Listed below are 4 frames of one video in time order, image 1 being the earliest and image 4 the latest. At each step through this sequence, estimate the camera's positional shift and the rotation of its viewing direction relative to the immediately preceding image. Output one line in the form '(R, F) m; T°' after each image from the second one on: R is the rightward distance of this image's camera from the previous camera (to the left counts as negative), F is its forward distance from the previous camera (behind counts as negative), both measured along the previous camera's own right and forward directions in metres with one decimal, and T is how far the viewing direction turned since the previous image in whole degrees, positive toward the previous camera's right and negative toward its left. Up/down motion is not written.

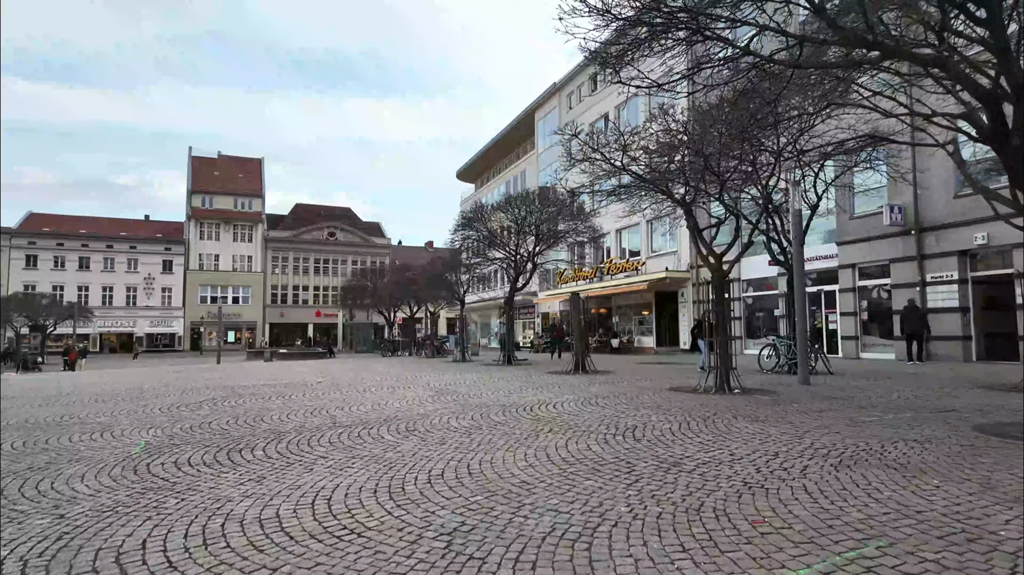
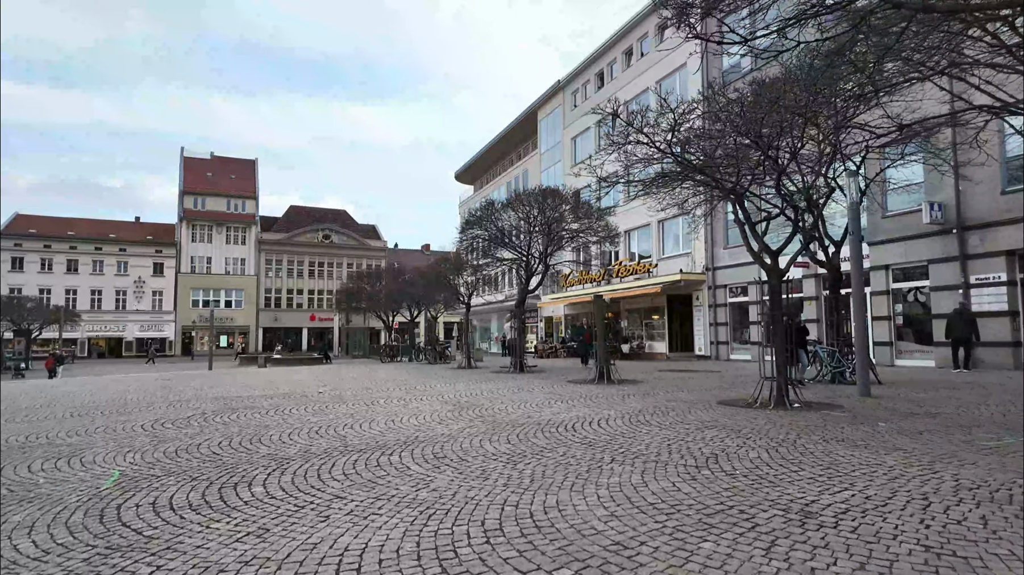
(-0.6, +1.2) m; +1°
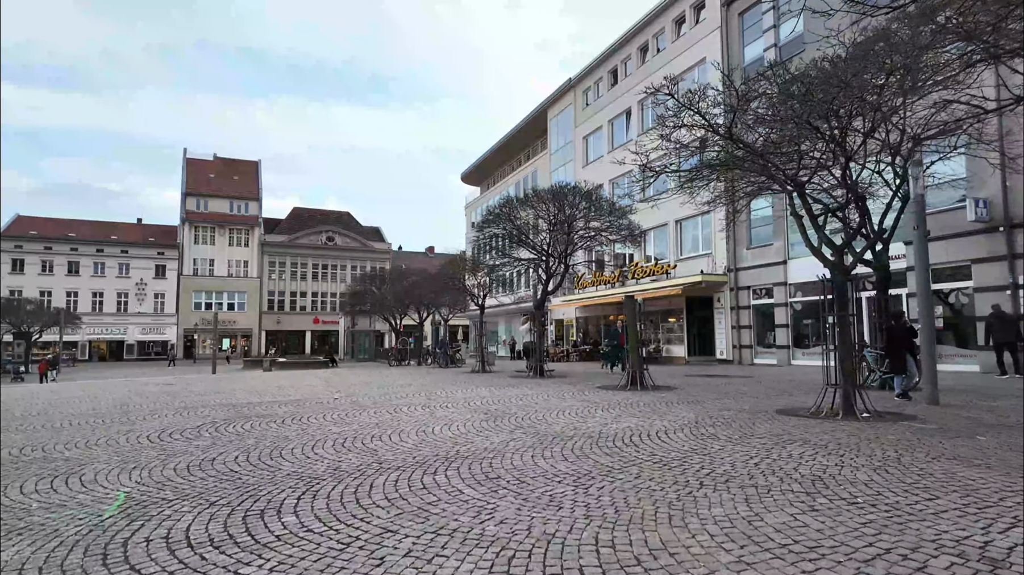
(-0.6, +0.8) m; 0°
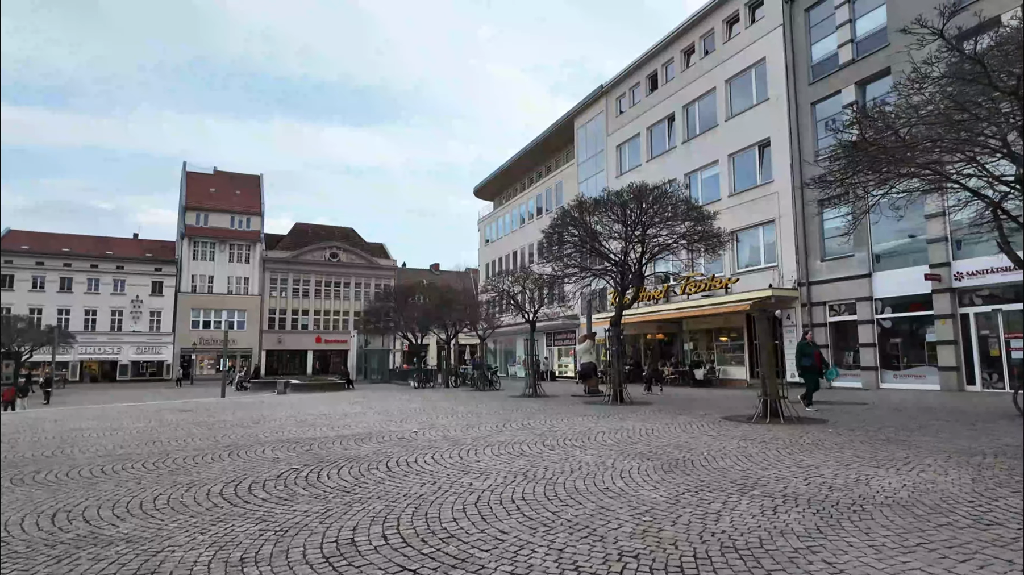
(-2.2, +2.1) m; +1°
